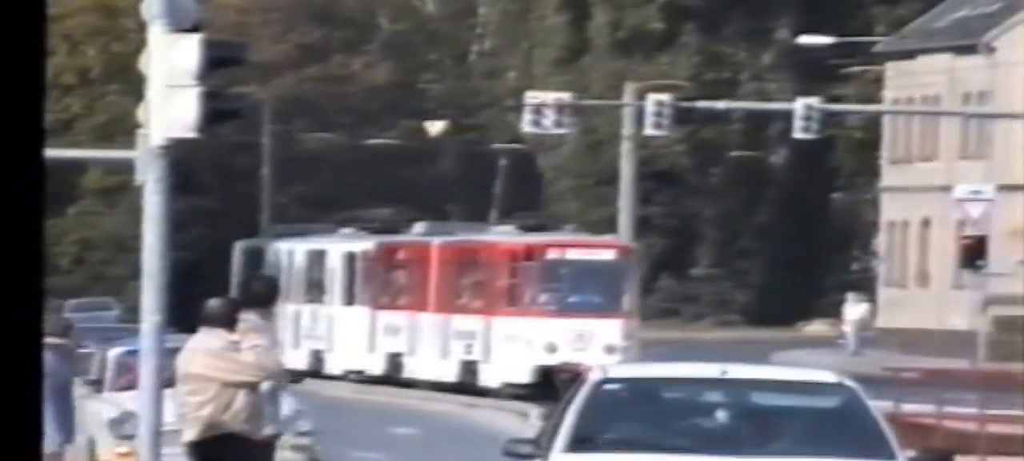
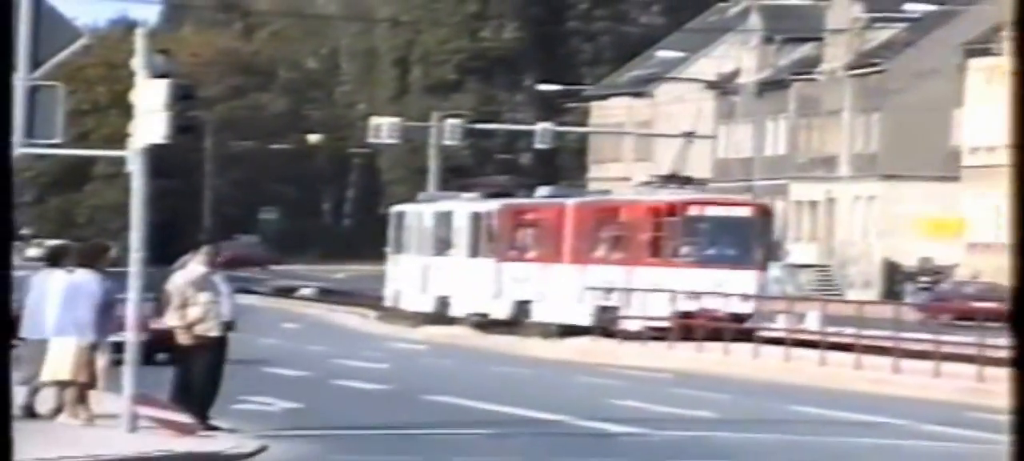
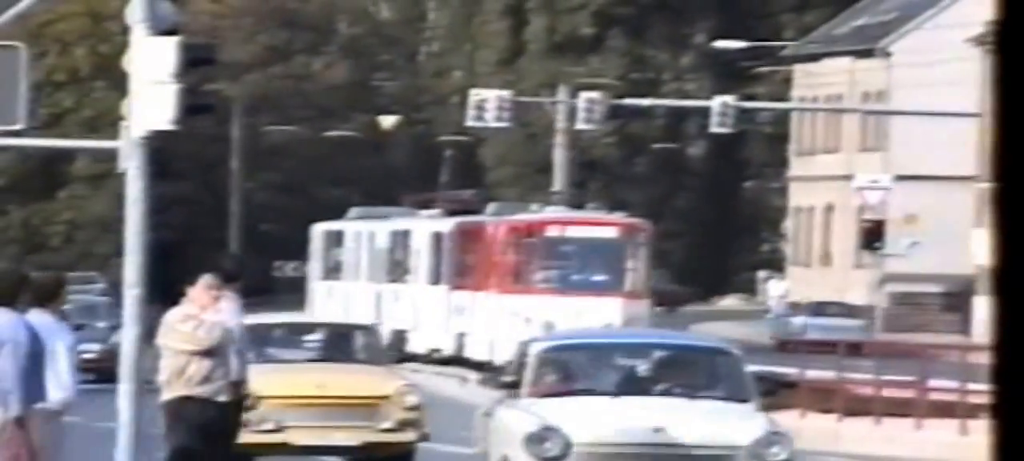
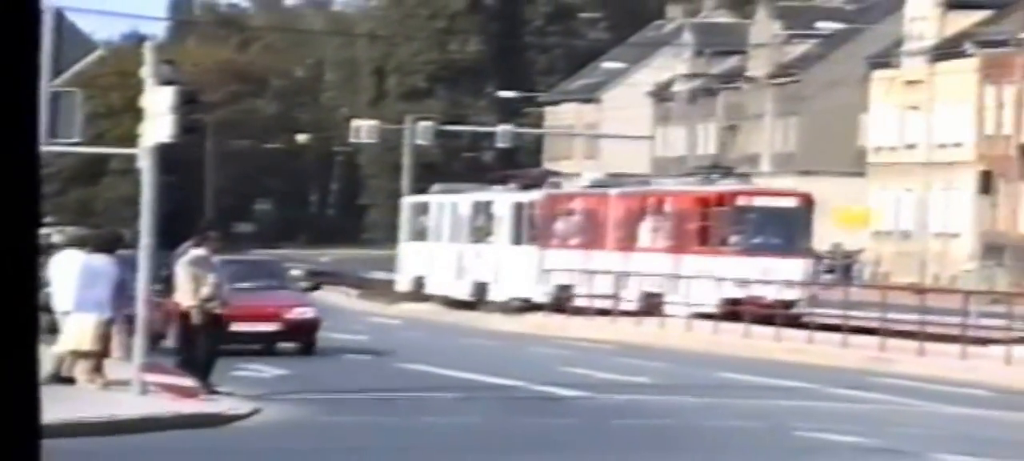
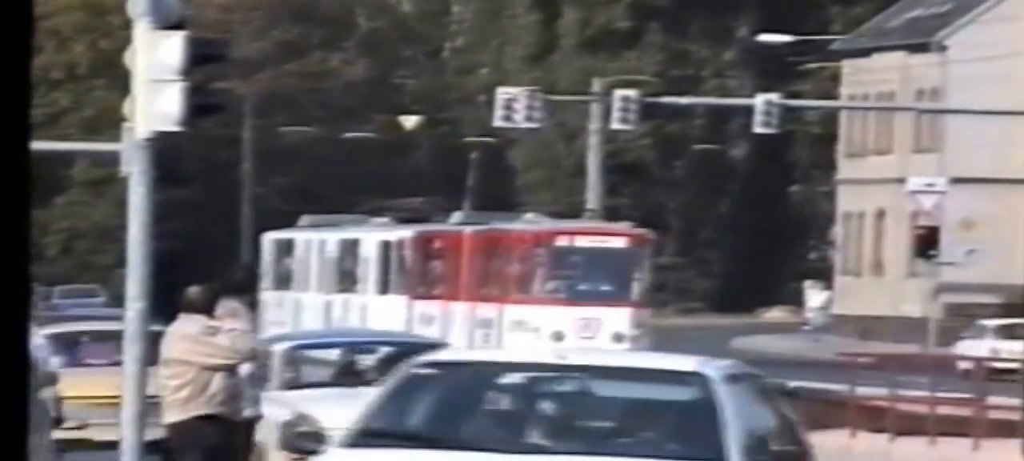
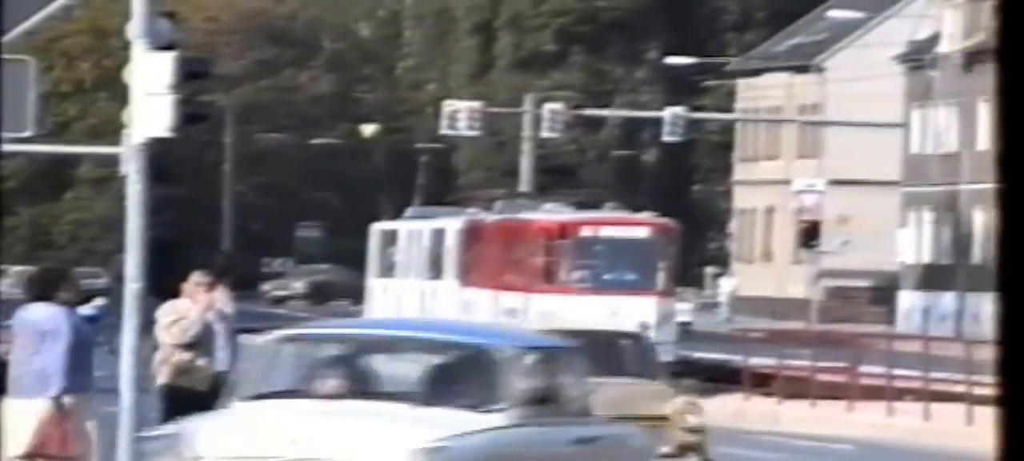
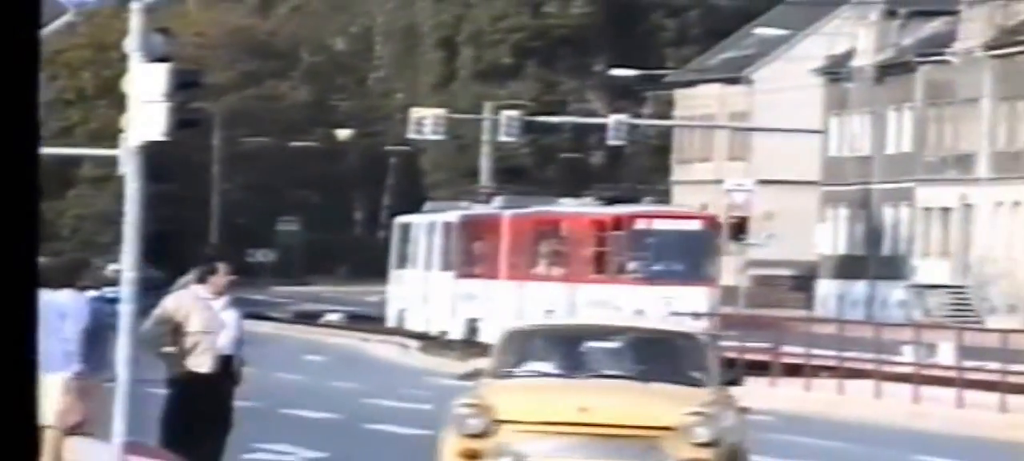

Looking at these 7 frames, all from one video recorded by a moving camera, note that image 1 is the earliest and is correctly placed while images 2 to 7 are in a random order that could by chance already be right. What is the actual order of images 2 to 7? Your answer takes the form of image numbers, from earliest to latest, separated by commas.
5, 3, 6, 7, 2, 4
